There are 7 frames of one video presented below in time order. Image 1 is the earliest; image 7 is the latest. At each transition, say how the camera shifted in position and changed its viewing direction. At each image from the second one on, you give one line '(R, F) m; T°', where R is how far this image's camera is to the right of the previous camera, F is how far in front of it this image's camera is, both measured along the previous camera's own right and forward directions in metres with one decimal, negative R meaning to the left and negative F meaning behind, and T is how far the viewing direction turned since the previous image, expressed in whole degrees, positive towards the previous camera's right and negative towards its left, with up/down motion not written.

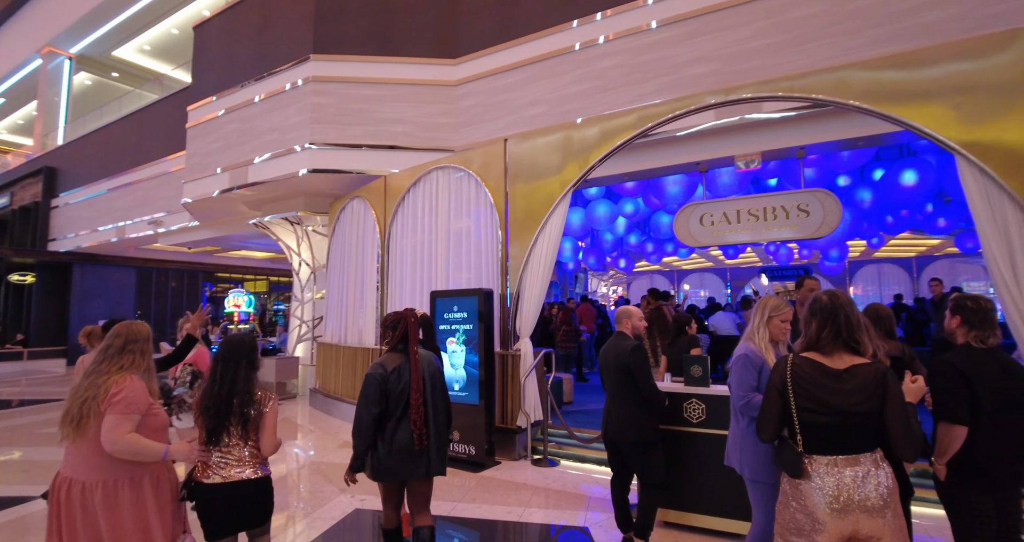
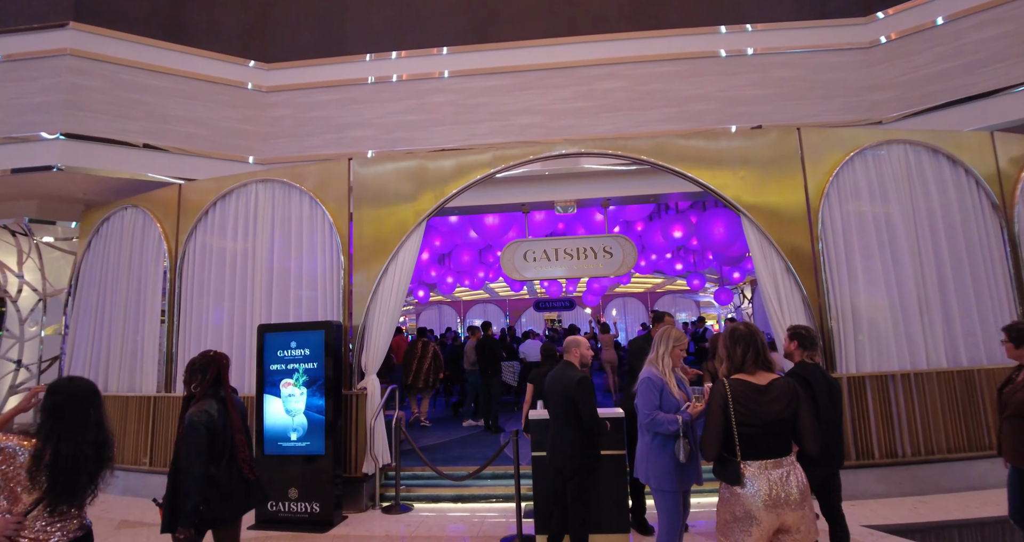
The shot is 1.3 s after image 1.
(-0.5, +0.2) m; +24°
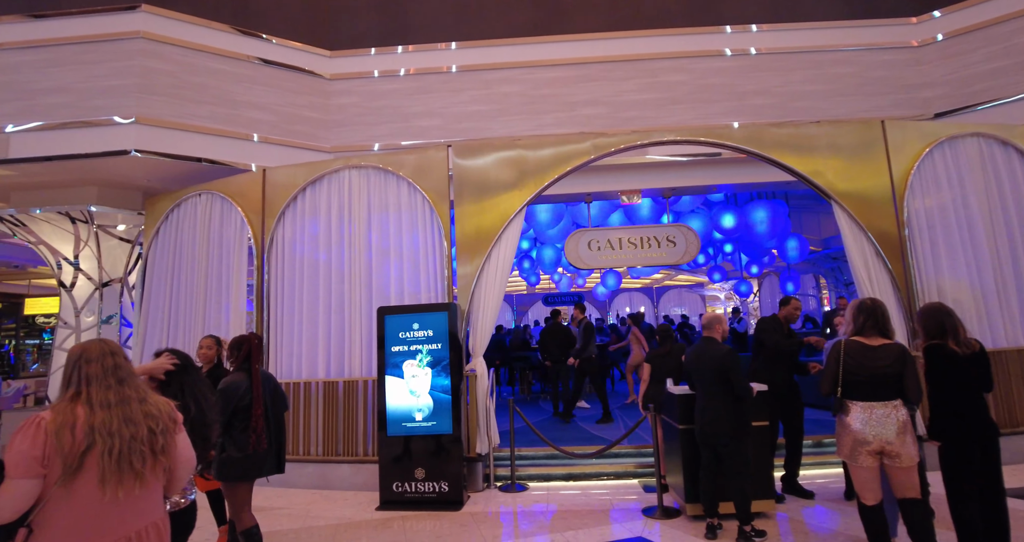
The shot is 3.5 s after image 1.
(-1.2, -0.1) m; +2°
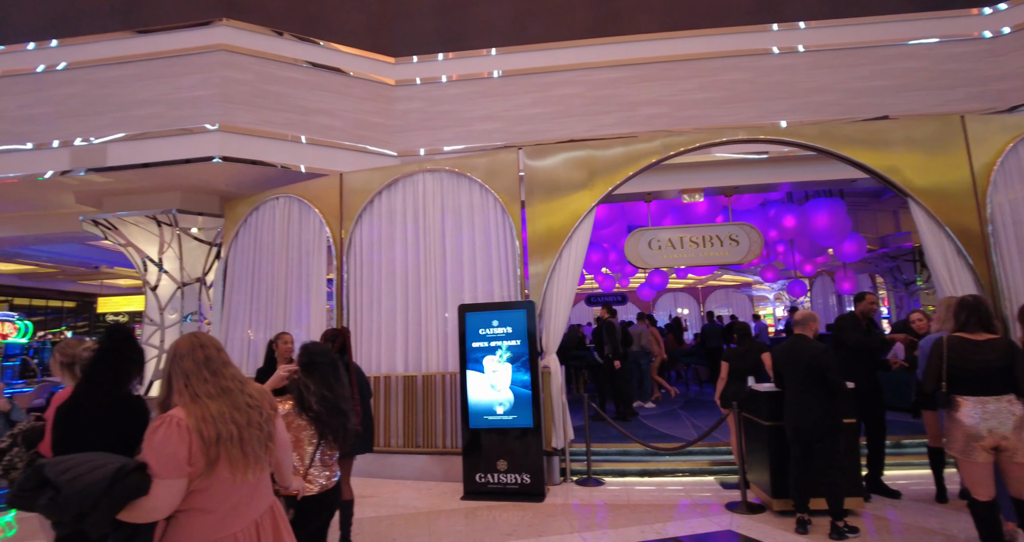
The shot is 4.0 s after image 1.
(-0.4, -0.1) m; -3°
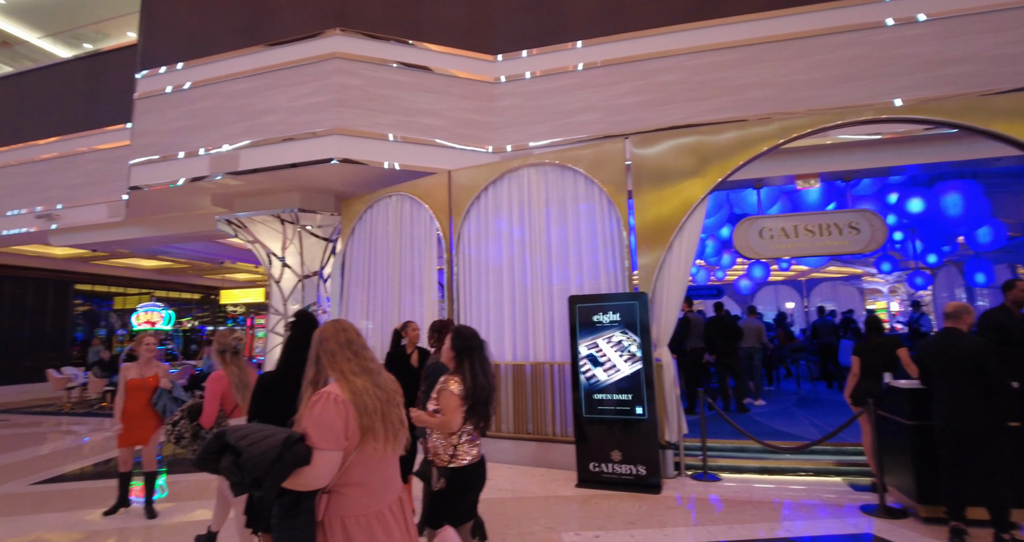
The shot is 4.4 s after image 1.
(-0.4, -0.1) m; -8°
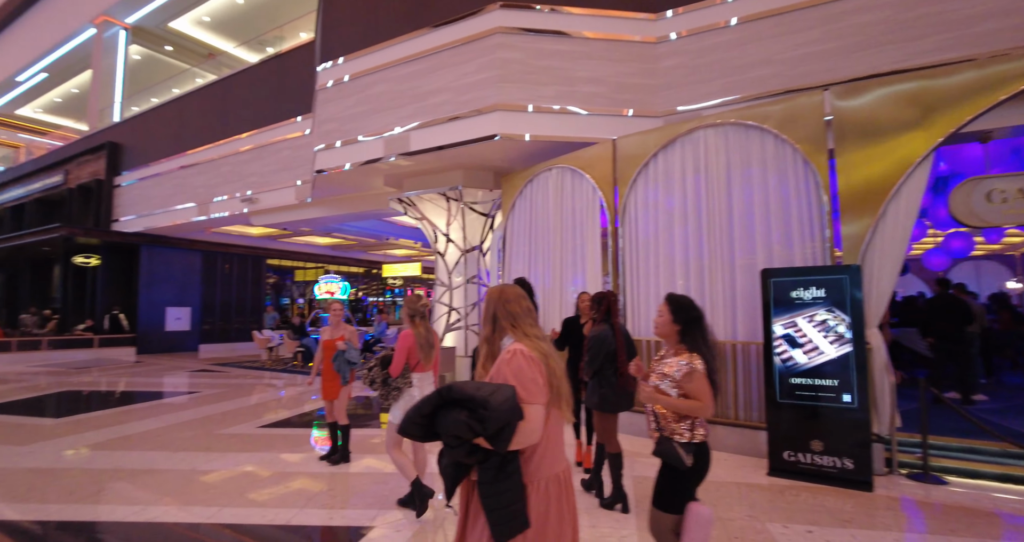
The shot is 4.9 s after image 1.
(-0.6, 0.0) m; -13°
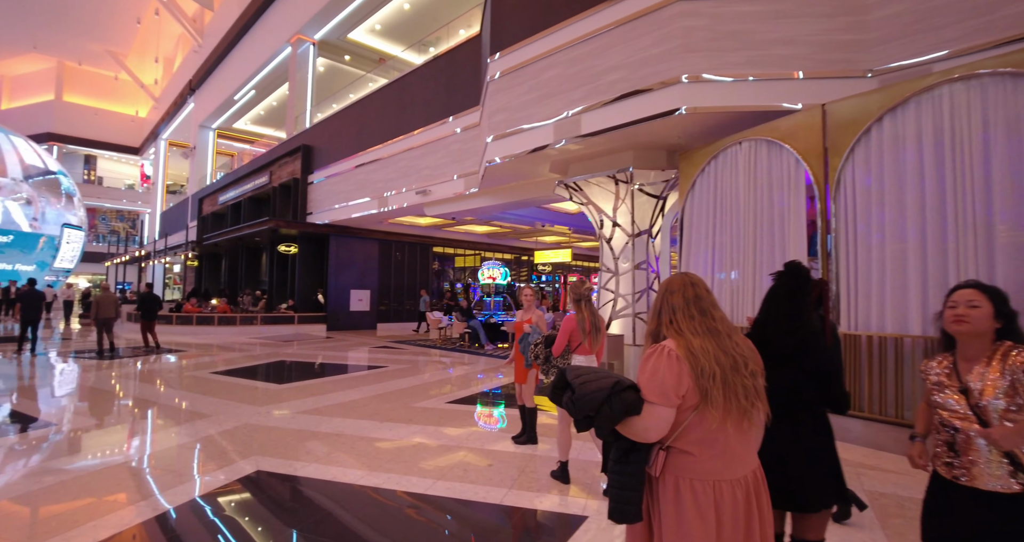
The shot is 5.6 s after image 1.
(-0.6, 0.0) m; -14°
